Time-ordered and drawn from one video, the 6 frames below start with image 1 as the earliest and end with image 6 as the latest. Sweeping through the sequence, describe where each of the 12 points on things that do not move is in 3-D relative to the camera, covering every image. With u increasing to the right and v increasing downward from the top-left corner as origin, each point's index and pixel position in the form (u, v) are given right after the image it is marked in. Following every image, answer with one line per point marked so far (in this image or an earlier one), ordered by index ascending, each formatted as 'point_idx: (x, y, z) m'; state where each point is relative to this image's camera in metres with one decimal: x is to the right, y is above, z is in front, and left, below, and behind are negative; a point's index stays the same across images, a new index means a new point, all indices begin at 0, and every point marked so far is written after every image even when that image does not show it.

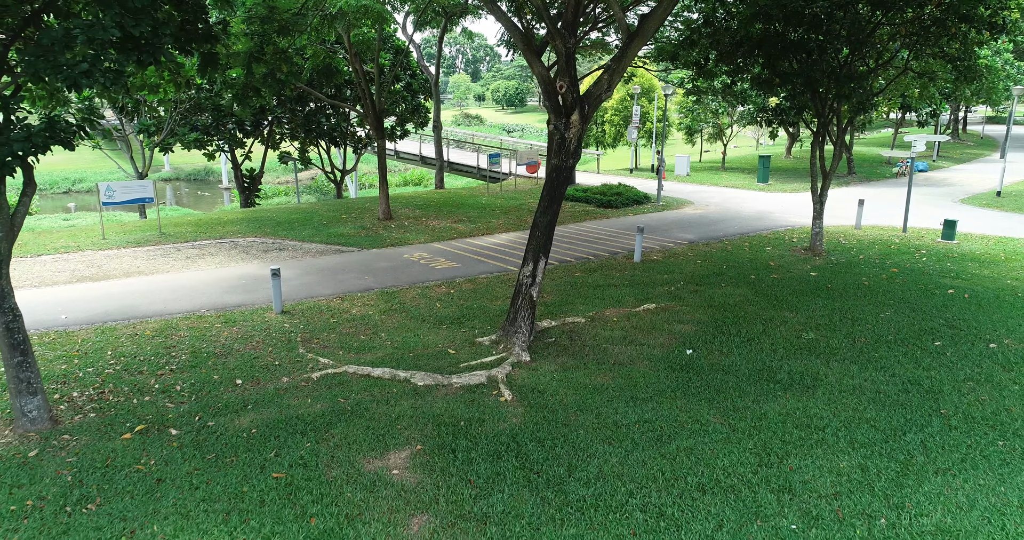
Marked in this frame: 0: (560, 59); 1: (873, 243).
0: (+0.5, +2.2, +8.0) m
1: (+6.6, +0.5, +14.4) m
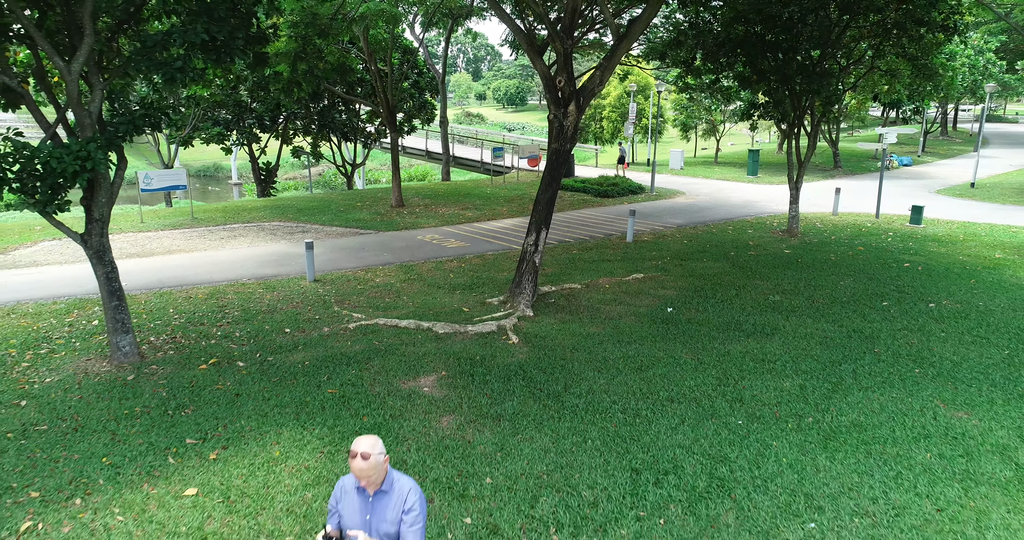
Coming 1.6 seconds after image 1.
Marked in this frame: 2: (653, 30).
0: (+0.6, +2.5, +9.4) m
1: (+6.7, +0.9, +15.7) m
2: (+2.8, +4.8, +15.4) m
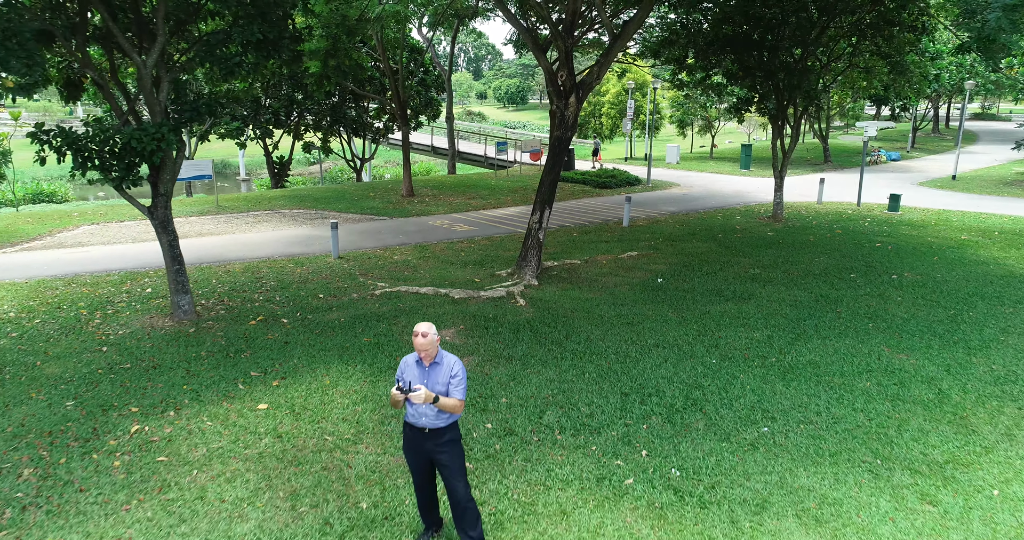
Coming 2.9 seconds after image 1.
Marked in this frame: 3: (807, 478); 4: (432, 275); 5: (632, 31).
0: (+0.7, +2.9, +10.5) m
1: (+6.8, +1.2, +16.8) m
2: (+2.9, +5.1, +16.5) m
3: (+1.9, -1.3, +5.0) m
4: (-1.2, -0.1, +11.2) m
5: (+1.7, +3.4, +11.0) m
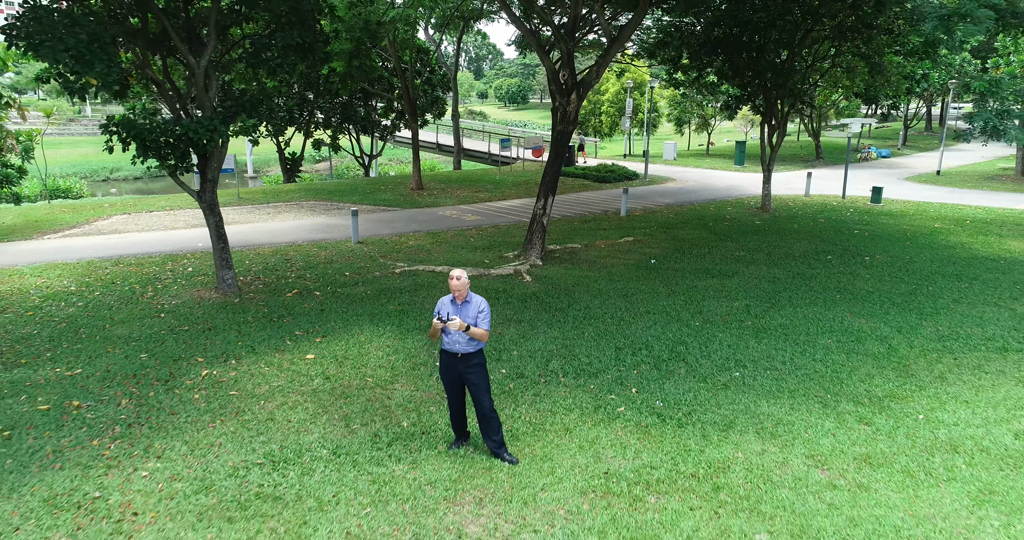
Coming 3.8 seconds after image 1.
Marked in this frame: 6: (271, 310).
0: (+0.8, +3.1, +11.6) m
1: (+6.9, +1.5, +17.9) m
2: (+3.0, +5.4, +17.6) m
3: (+2.0, -1.1, +6.0) m
4: (-1.1, +0.2, +12.2) m
5: (+1.8, +3.6, +12.1) m
6: (-2.8, -0.5, +9.0) m
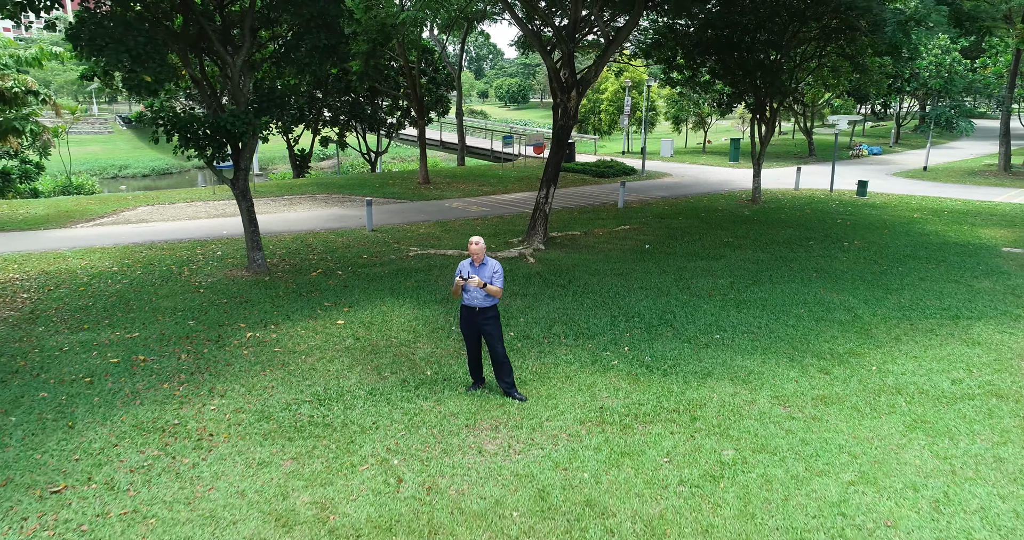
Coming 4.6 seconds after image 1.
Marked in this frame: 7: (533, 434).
0: (+0.8, +3.4, +12.5) m
1: (+7.0, +1.7, +18.8) m
2: (+3.1, +5.6, +18.5) m
3: (+2.0, -0.8, +7.0) m
4: (-1.0, +0.4, +13.2) m
5: (+1.9, +3.9, +13.0) m
6: (-2.7, -0.2, +9.9) m
7: (+0.1, -1.1, +5.4) m
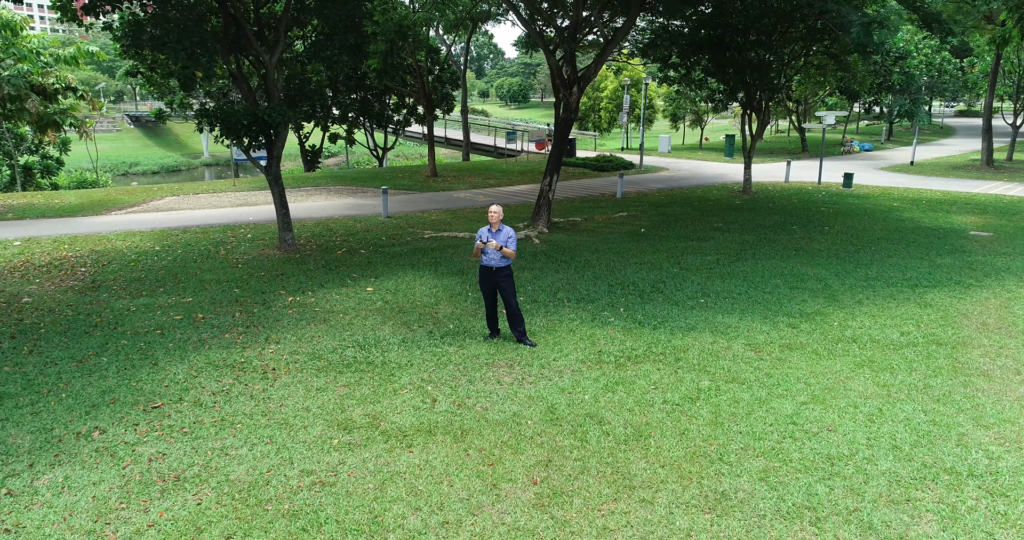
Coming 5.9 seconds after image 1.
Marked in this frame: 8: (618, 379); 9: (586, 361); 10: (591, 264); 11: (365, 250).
0: (+0.9, +3.7, +13.6) m
1: (+7.1, +2.1, +19.9) m
2: (+3.2, +5.9, +19.6) m
3: (+2.2, -0.5, +8.0) m
4: (-0.9, +0.8, +14.2) m
5: (+2.0, +4.2, +14.1) m
6: (-2.6, +0.1, +11.0) m
7: (+0.3, -0.8, +6.5) m
8: (+0.8, -0.9, +6.3) m
9: (+0.6, -0.8, +6.7) m
10: (+1.1, +0.1, +10.6) m
11: (-2.2, +0.3, +11.8) m
